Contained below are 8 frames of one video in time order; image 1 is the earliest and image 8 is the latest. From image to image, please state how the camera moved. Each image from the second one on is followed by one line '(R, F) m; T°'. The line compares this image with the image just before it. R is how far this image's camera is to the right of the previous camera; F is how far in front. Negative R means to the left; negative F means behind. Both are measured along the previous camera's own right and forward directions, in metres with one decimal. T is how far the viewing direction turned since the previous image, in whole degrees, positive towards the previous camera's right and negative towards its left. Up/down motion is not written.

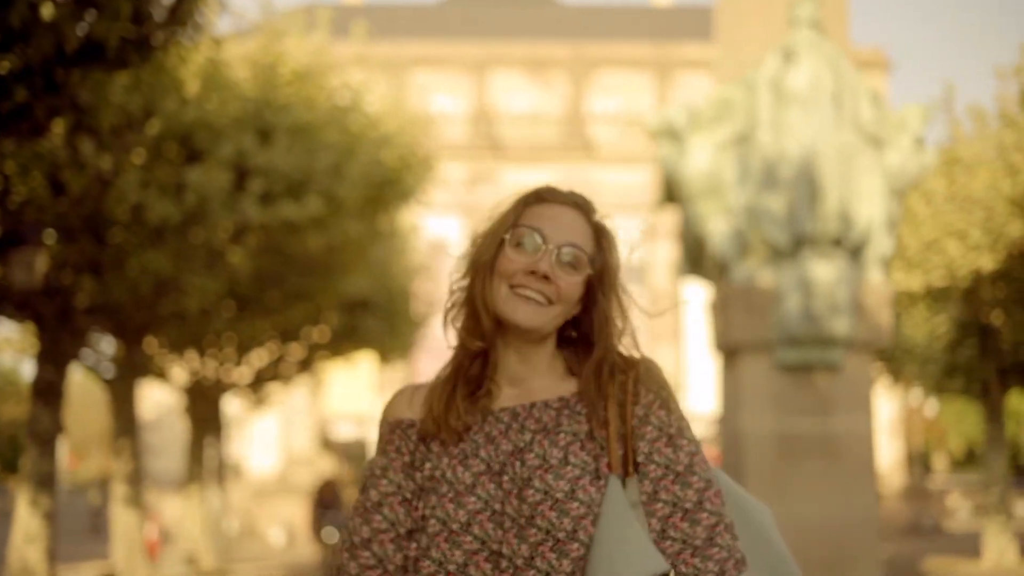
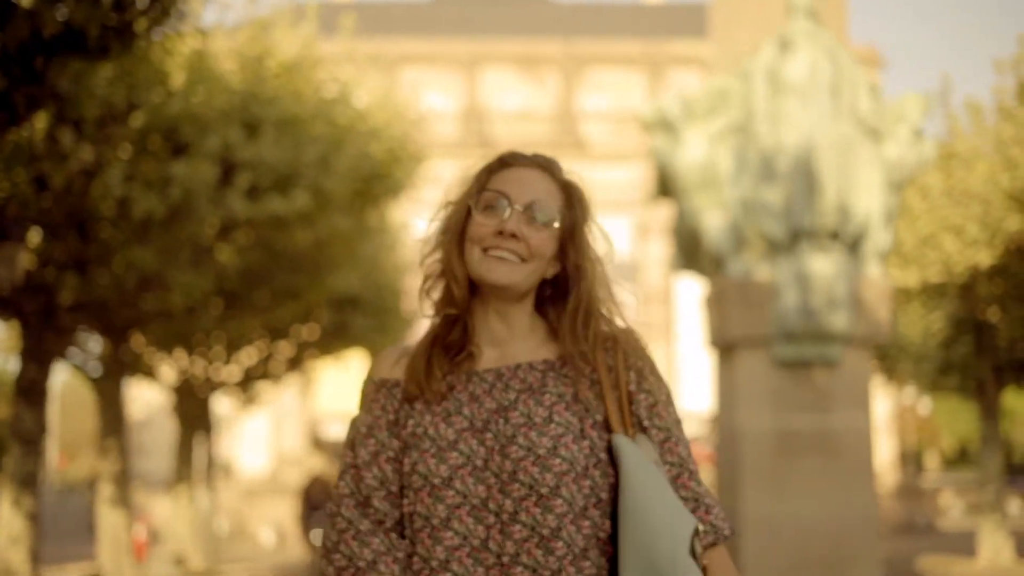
(0.0, +0.3) m; 0°
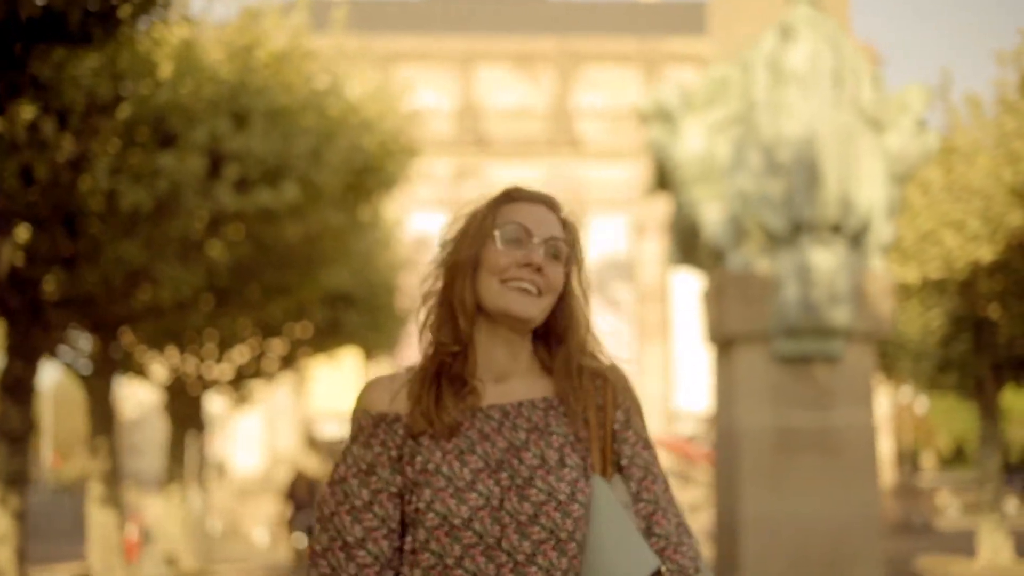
(0.0, +0.3) m; 0°
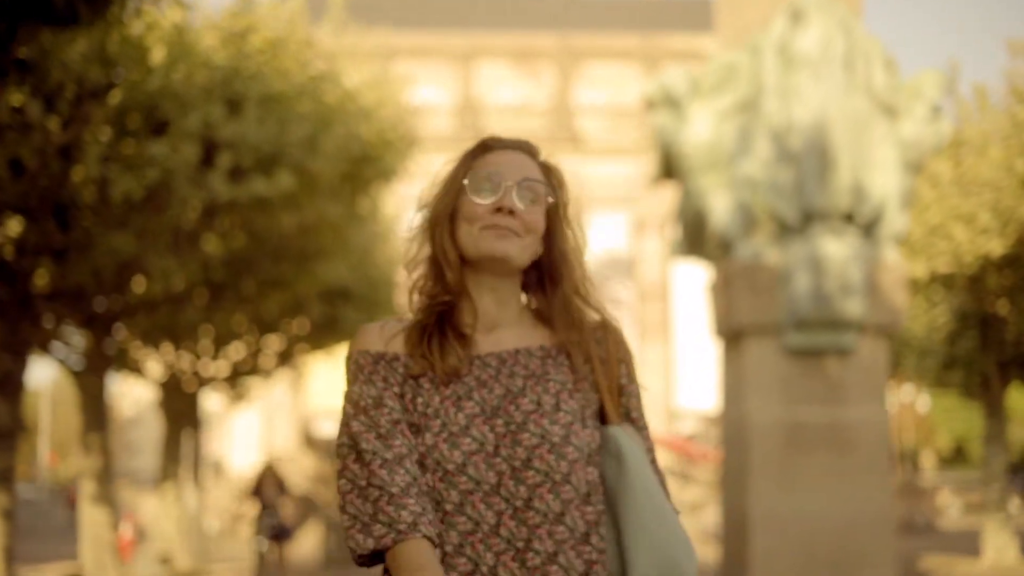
(0.0, +0.4) m; 0°
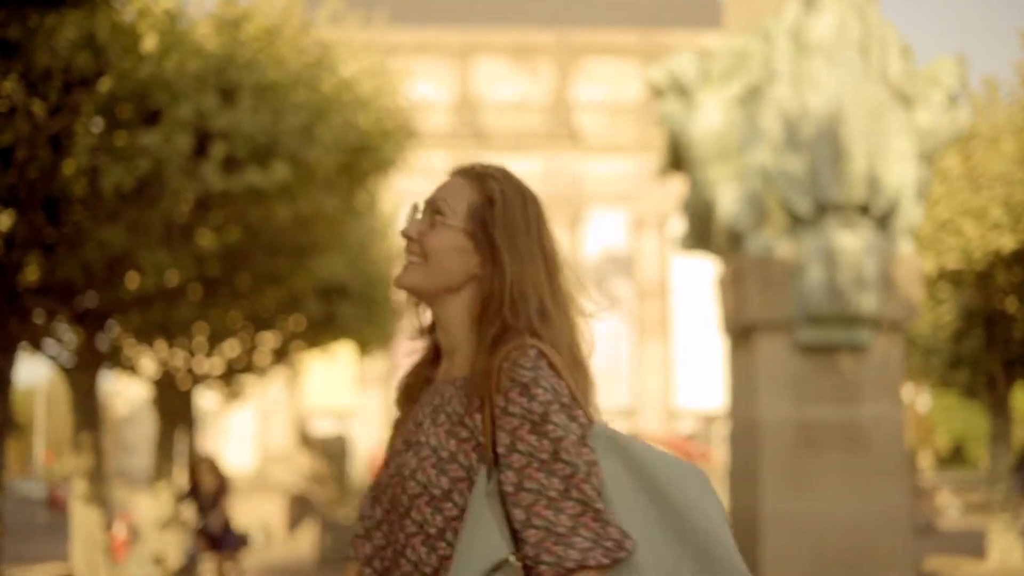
(0.0, +0.4) m; 0°
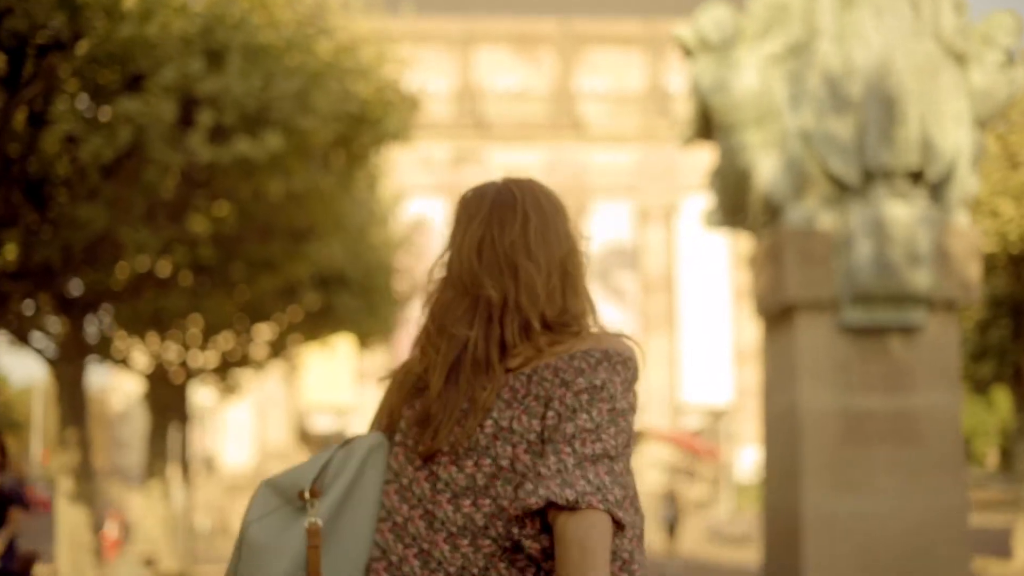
(-0.1, +1.1) m; 0°
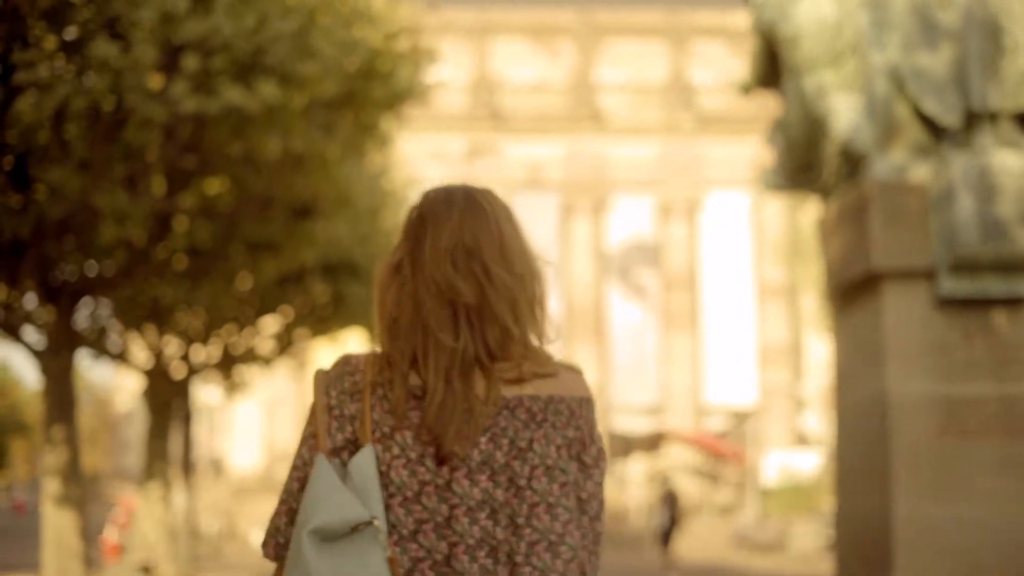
(-0.1, +1.7) m; 0°
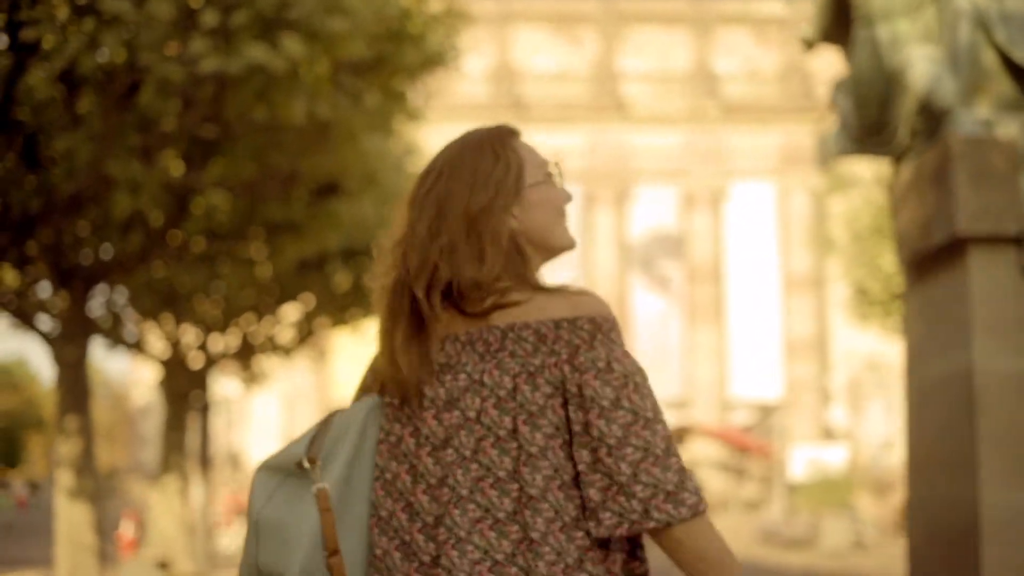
(-0.2, +0.8) m; -1°
